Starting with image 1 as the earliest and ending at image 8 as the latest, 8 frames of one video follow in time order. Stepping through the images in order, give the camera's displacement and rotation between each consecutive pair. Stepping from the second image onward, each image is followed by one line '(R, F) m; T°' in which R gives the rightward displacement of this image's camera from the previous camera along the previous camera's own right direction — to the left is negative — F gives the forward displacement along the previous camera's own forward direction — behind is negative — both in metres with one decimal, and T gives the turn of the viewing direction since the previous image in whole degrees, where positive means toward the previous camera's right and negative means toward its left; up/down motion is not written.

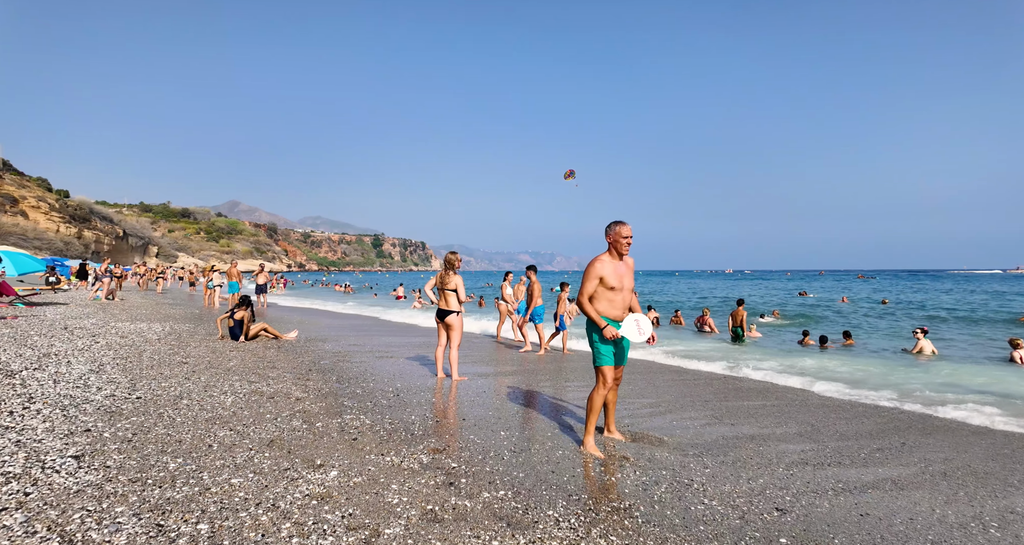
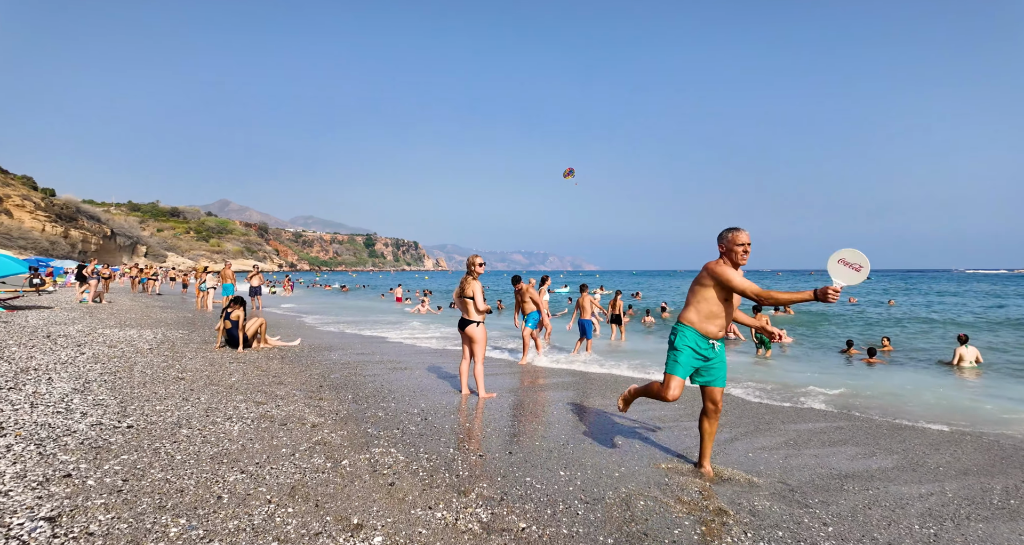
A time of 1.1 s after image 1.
(-0.6, +0.8) m; +1°
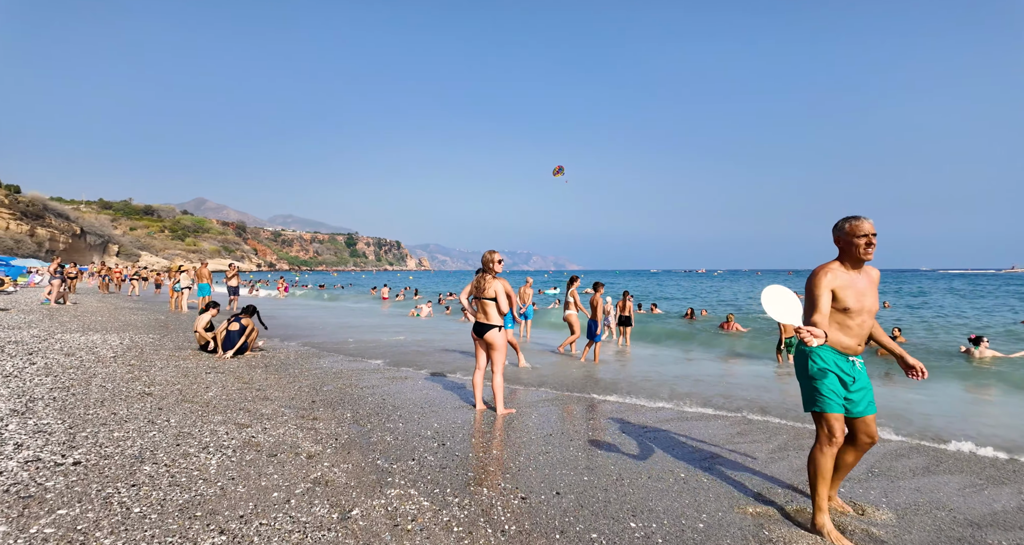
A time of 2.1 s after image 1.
(-0.5, +1.0) m; +2°
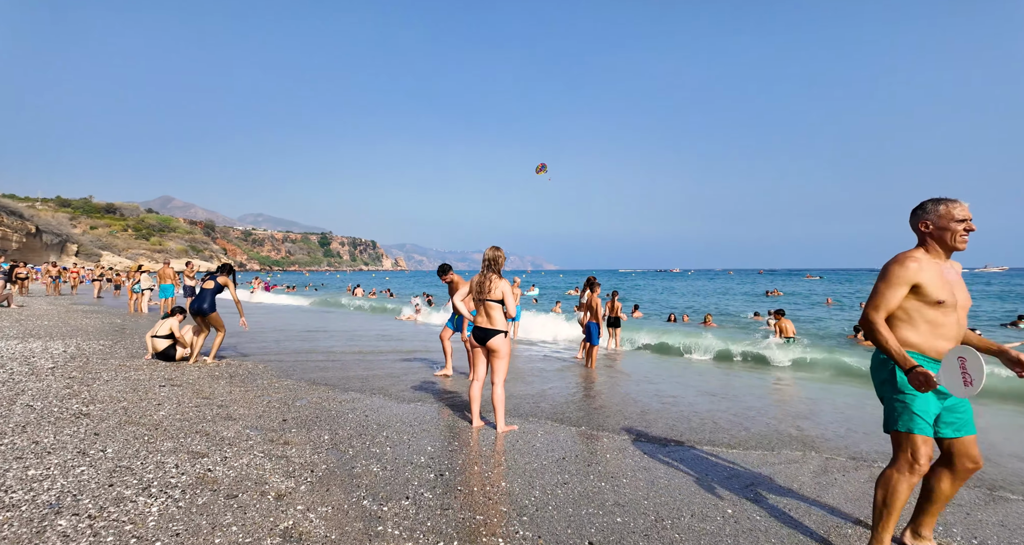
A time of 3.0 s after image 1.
(-0.3, +0.9) m; +2°
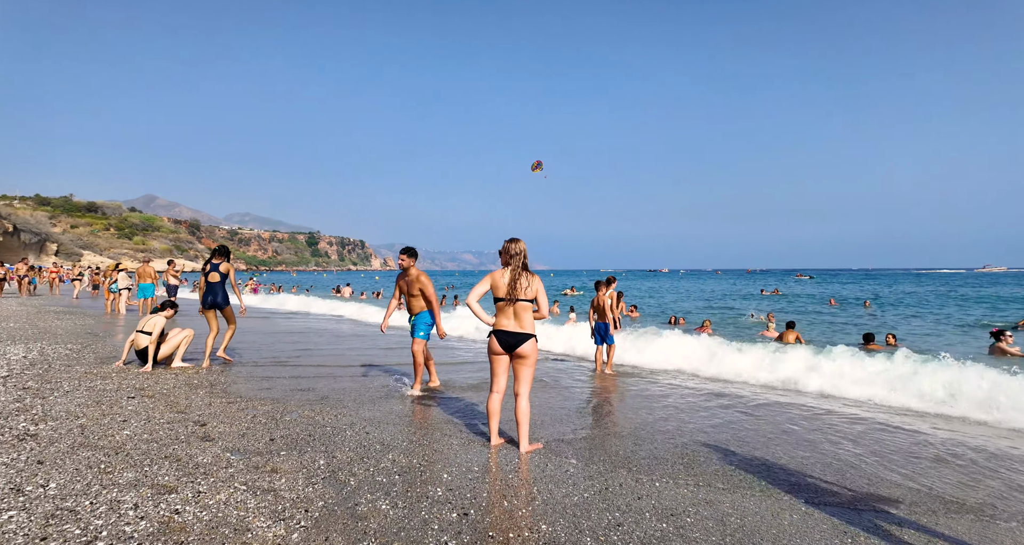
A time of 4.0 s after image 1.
(-0.3, +0.8) m; +1°
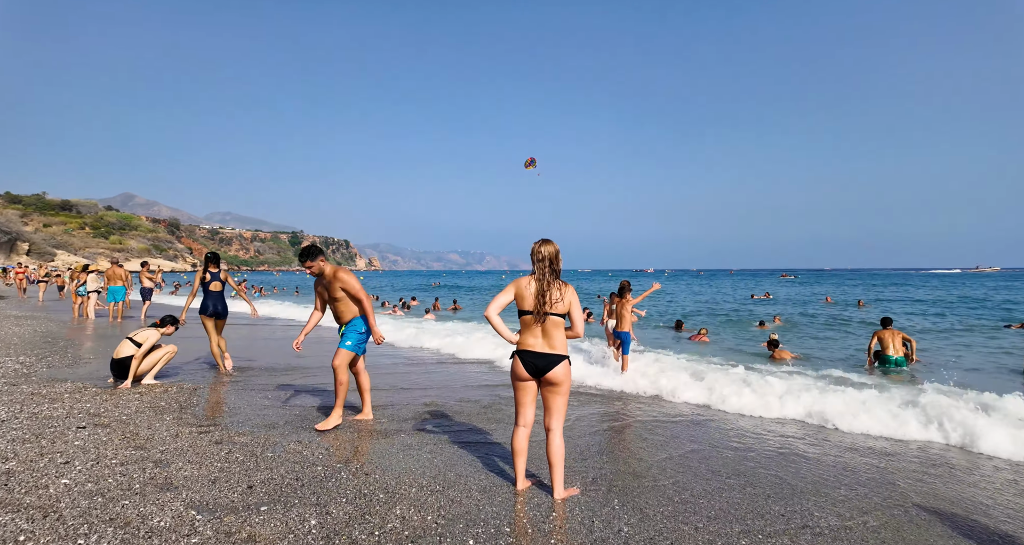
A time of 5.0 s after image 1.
(-0.4, +0.9) m; +2°
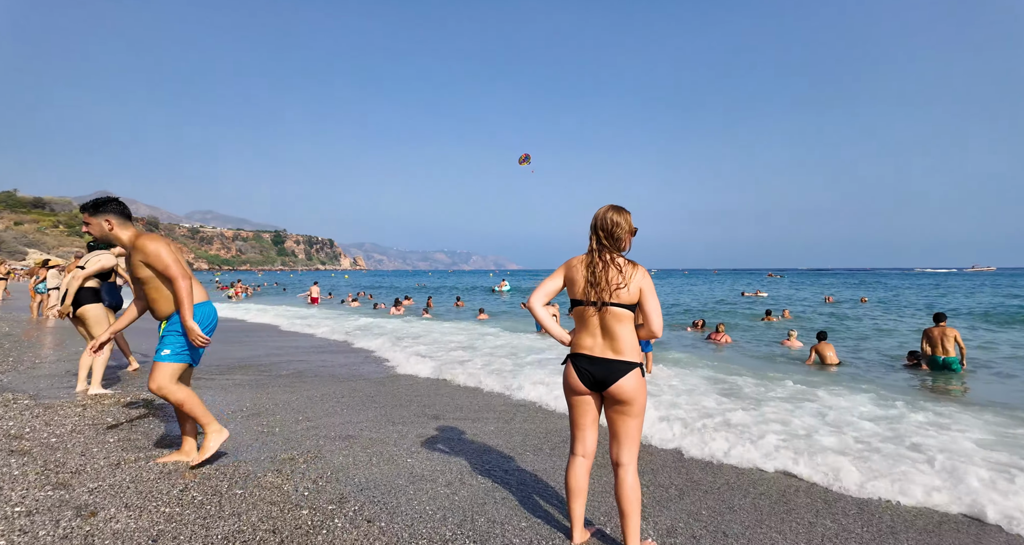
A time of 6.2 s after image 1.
(-0.4, +1.2) m; +1°
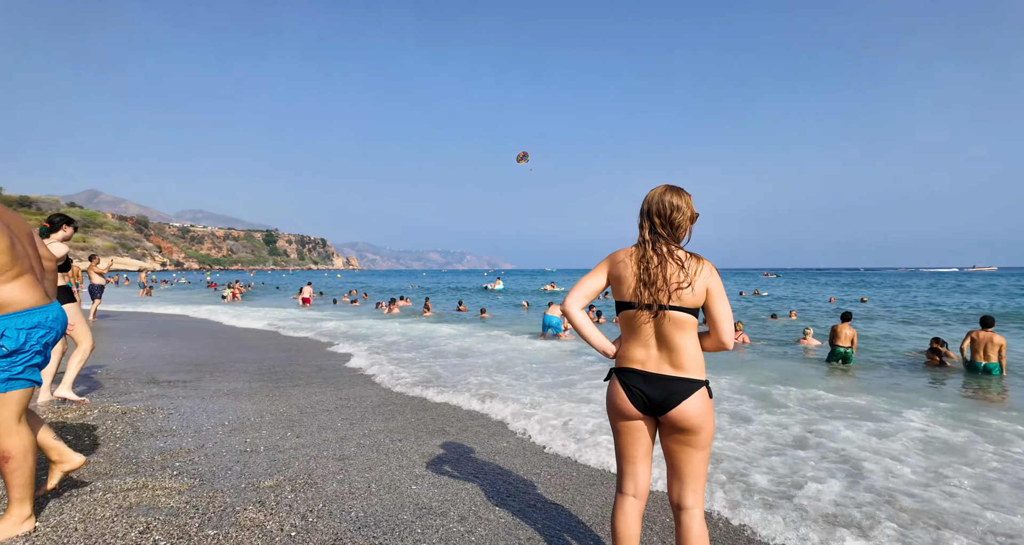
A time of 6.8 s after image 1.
(-0.2, +0.6) m; +1°
